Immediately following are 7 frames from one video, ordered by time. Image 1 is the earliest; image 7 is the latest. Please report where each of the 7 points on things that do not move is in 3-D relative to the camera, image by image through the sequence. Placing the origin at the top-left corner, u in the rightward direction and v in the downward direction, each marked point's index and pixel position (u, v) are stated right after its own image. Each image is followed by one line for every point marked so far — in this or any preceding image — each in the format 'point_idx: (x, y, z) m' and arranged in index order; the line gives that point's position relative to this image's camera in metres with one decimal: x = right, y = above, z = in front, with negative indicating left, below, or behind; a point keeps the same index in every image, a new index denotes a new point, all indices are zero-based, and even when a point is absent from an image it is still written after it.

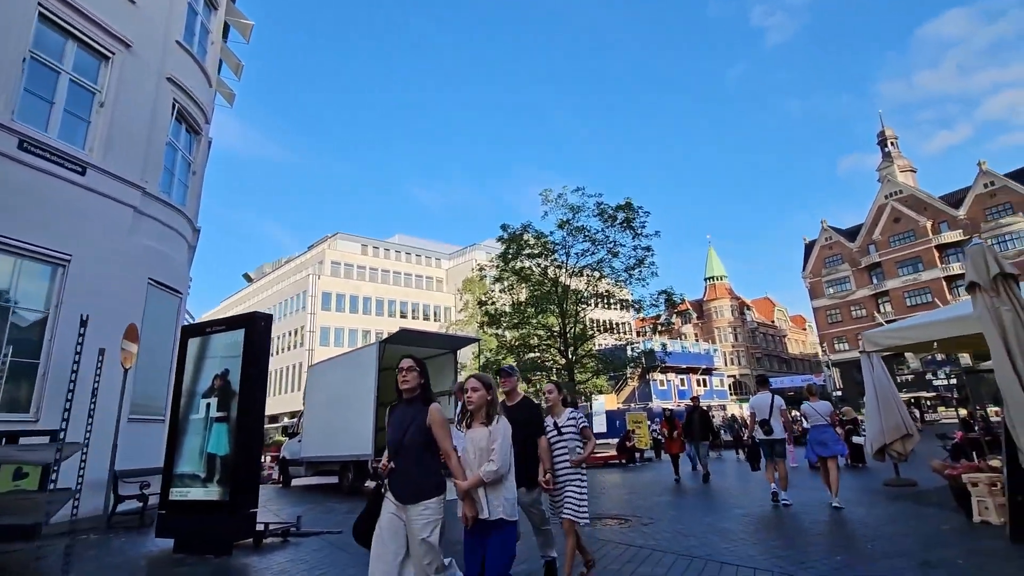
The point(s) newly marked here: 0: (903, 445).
0: (+8.1, -3.3, +10.6) m
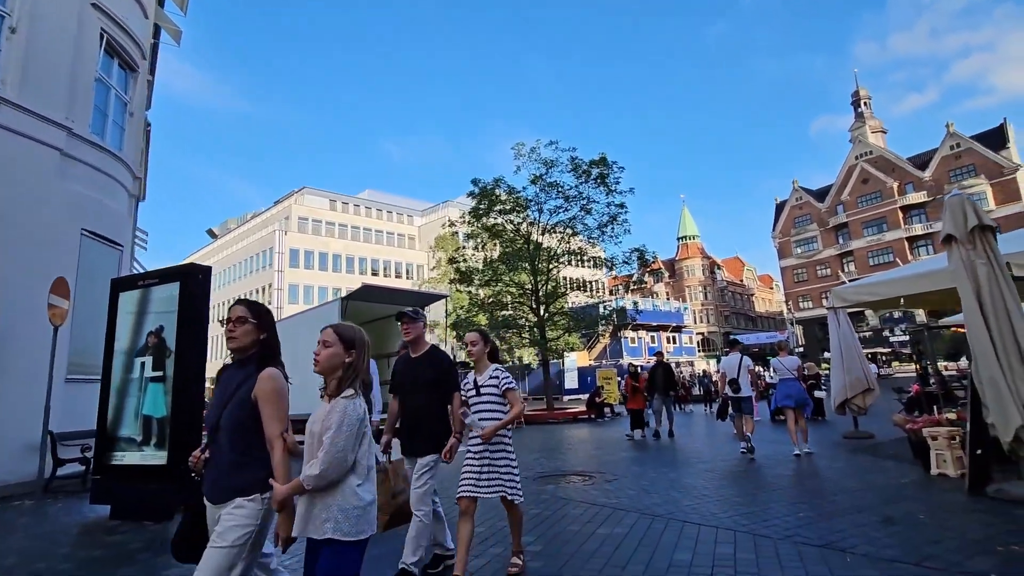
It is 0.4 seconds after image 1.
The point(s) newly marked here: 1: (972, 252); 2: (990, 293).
0: (+7.4, -2.3, +10.7) m
1: (+4.8, +0.4, +5.3) m
2: (+4.8, -0.1, +5.2) m
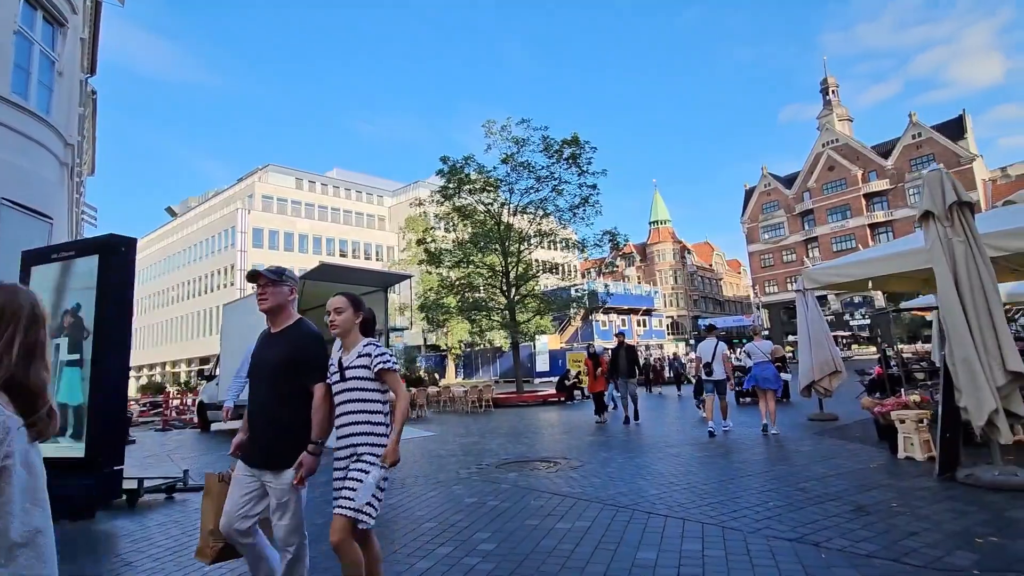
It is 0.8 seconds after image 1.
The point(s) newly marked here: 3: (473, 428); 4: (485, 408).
0: (+6.7, -2.0, +10.7) m
1: (+4.4, +0.6, +5.1) m
2: (+4.4, +0.2, +5.0) m
3: (-1.1, -3.9, +13.9) m
4: (-1.0, -4.7, +19.7) m
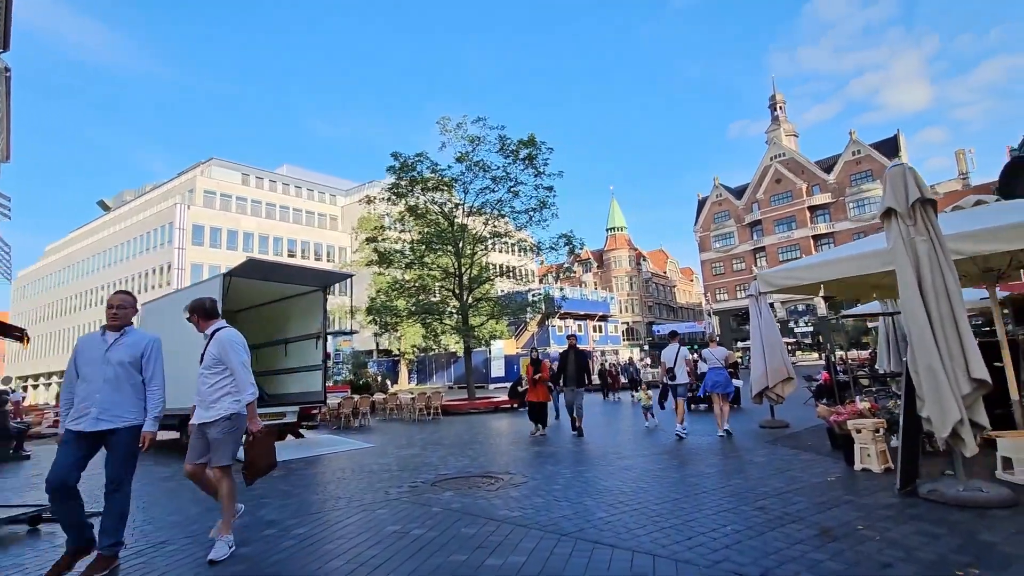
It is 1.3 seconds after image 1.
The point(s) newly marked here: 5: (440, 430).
0: (+5.6, -2.1, +10.6) m
1: (+3.8, +0.6, +4.8) m
2: (+3.8, +0.1, +4.7) m
3: (-2.4, -3.9, +13.1) m
4: (-2.9, -4.7, +18.9) m
5: (-2.1, -4.2, +15.0) m
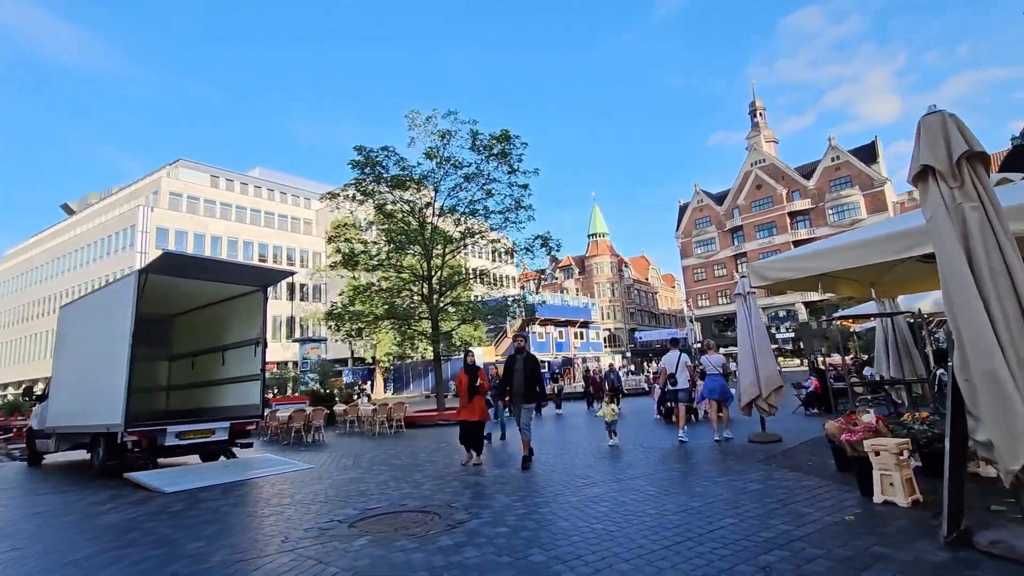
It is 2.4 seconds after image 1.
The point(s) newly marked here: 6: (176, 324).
0: (+4.8, -2.0, +9.4) m
1: (+3.2, +0.7, +3.7) m
2: (+3.3, +0.3, +3.5) m
3: (-3.3, -3.9, +11.7) m
4: (-3.9, -4.8, +17.5) m
5: (-3.0, -4.2, +13.5) m
6: (-9.2, -1.0, +14.0) m
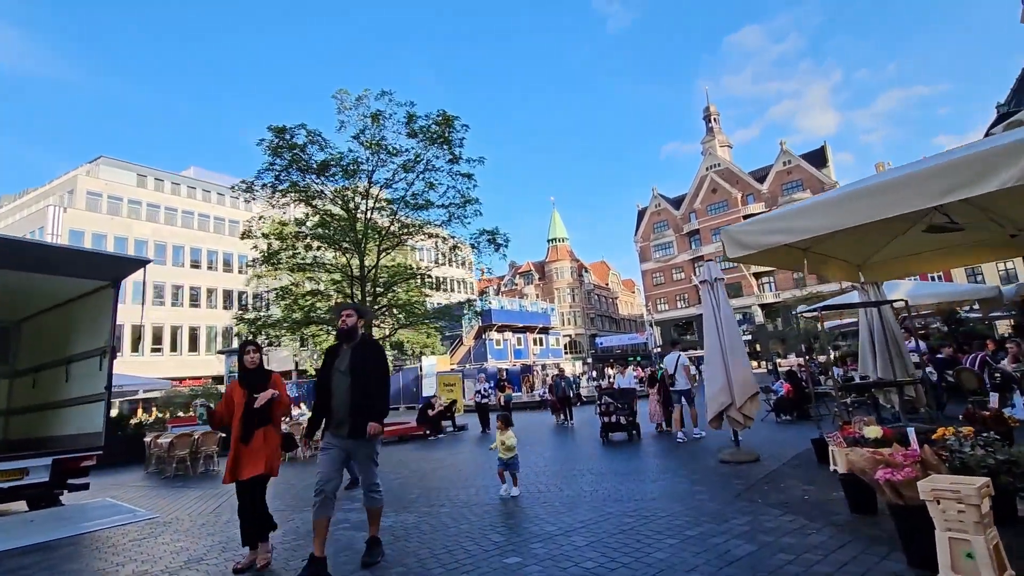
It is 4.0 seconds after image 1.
0: (+3.6, -1.8, +7.7) m
1: (+2.3, +1.0, +1.8) m
2: (+2.4, +0.6, +1.7) m
3: (-4.7, -3.7, +9.3) m
4: (-5.7, -4.8, +15.0) m
5: (-4.6, -4.1, +11.1) m
6: (-10.8, -1.0, +11.2) m
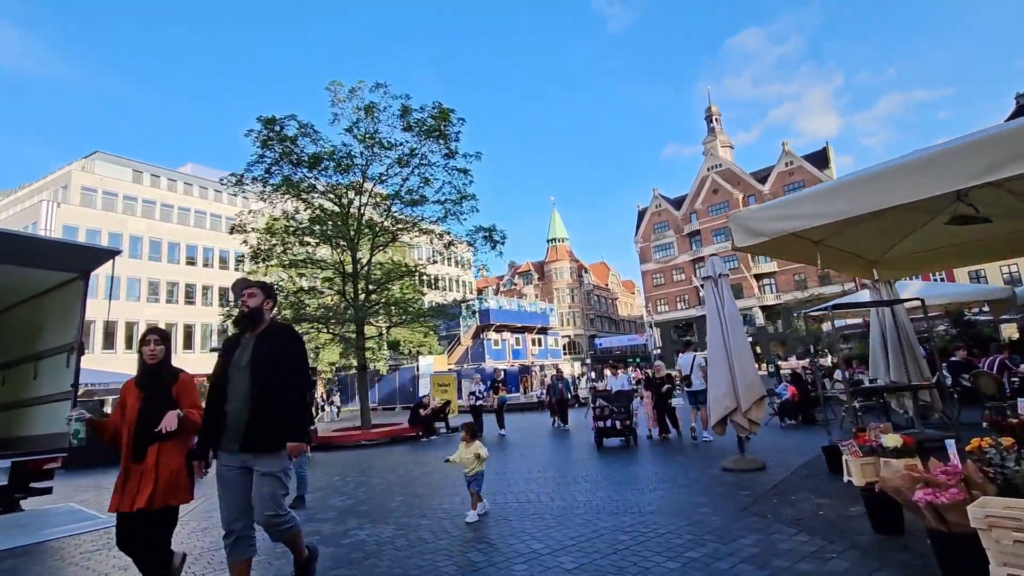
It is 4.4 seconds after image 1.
0: (+3.4, -1.7, +7.2) m
1: (+2.2, +1.1, +1.3) m
2: (+2.2, +0.7, +1.2) m
3: (-4.8, -3.6, +8.8) m
4: (-5.9, -4.7, +14.5) m
5: (-4.7, -4.0, +10.6) m
6: (-10.9, -0.8, +10.7) m
